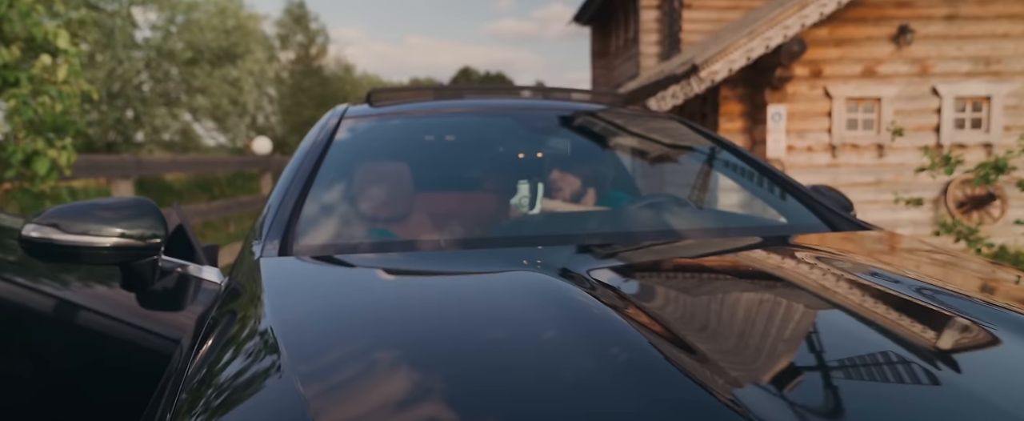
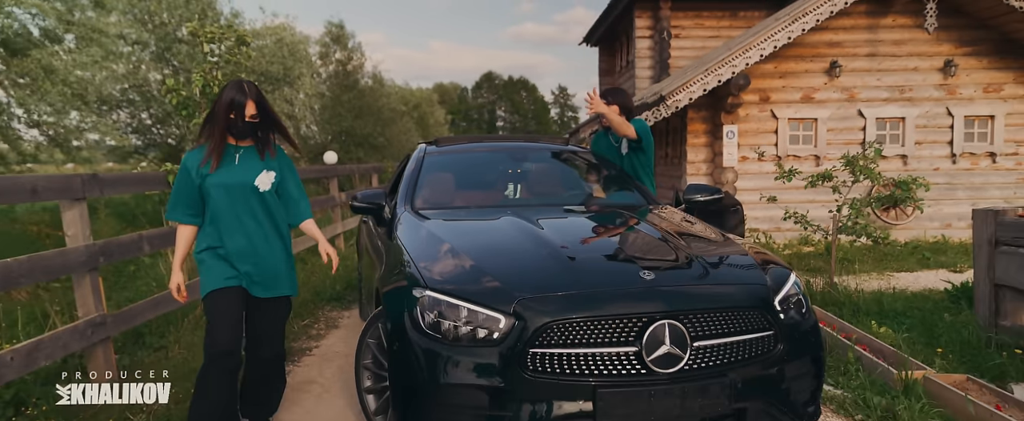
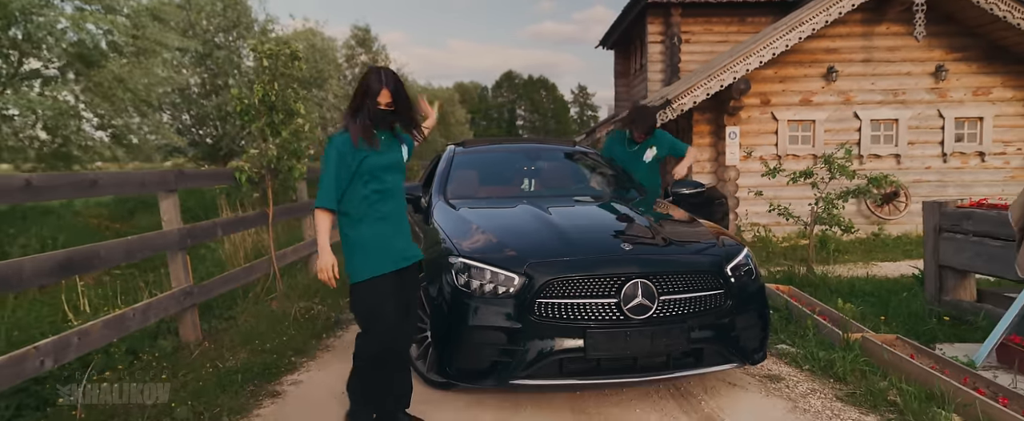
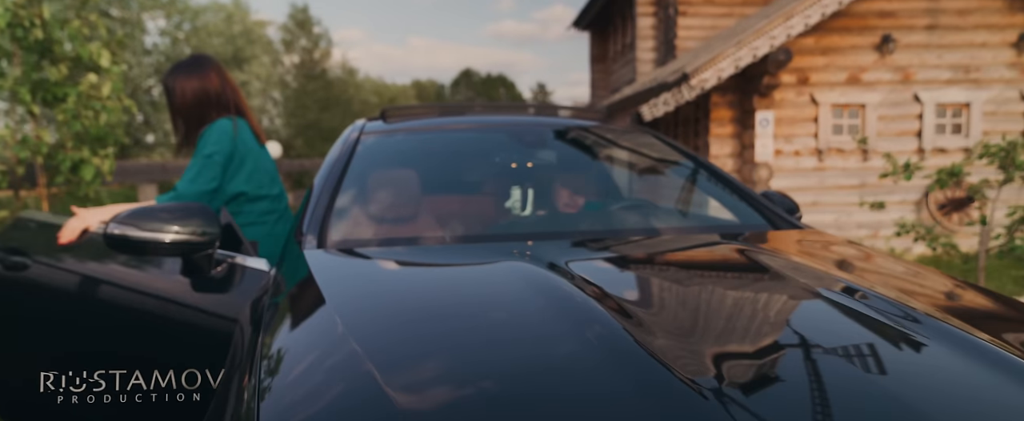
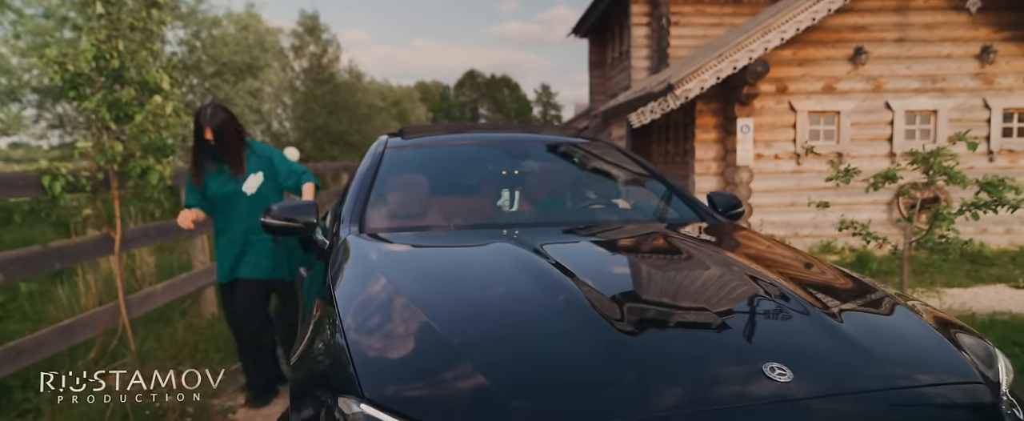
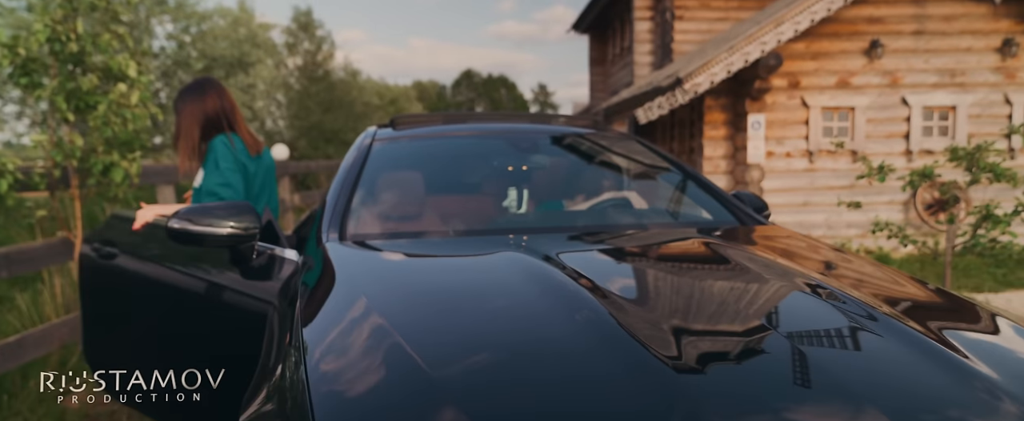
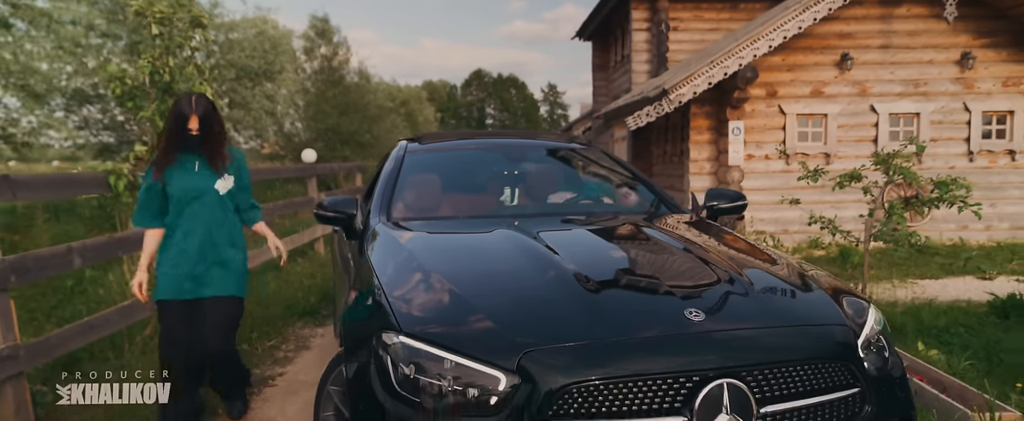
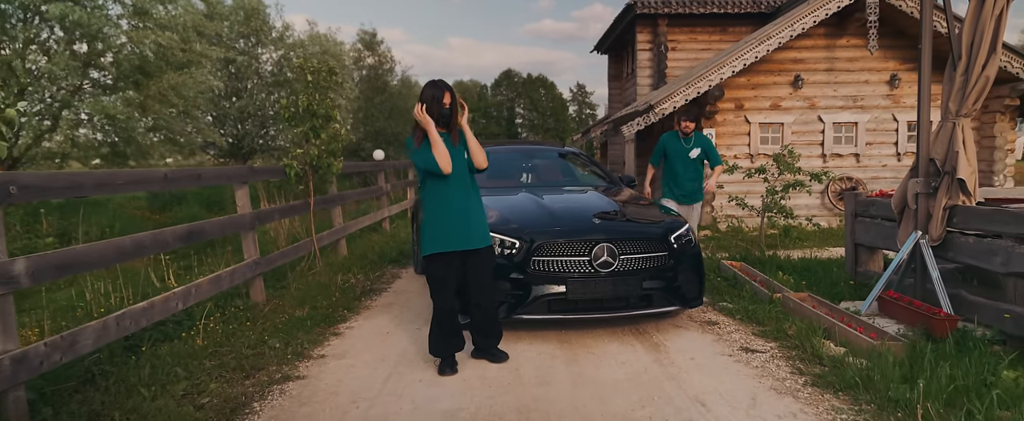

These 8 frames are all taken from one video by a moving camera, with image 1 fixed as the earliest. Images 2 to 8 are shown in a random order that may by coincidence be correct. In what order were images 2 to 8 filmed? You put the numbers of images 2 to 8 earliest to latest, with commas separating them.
4, 6, 5, 7, 2, 3, 8
